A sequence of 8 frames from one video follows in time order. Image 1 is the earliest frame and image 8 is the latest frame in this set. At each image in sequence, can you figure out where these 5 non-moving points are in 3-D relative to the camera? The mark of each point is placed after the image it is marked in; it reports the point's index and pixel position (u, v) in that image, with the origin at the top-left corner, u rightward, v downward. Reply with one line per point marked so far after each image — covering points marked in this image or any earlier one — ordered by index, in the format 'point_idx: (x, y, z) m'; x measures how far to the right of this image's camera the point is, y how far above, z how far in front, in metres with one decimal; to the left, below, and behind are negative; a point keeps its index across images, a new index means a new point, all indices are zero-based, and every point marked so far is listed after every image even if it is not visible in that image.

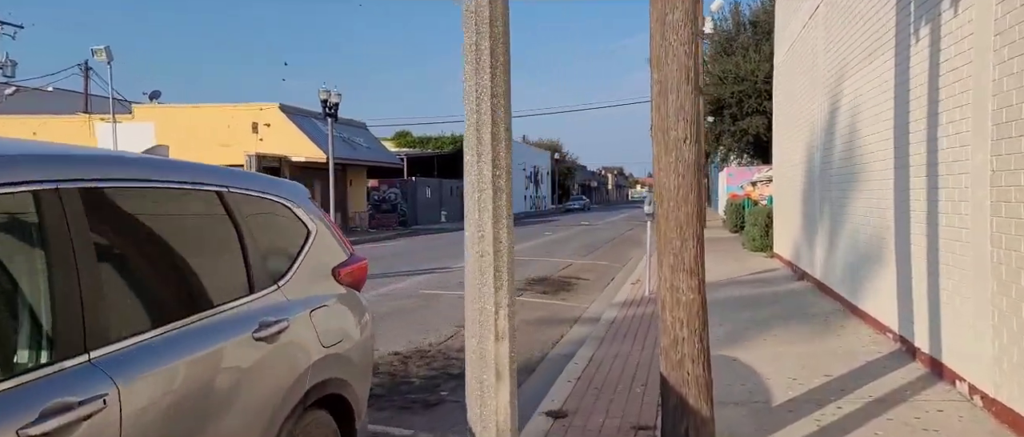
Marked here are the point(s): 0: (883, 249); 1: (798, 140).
0: (+3.6, -0.3, +7.0) m
1: (+4.9, +1.2, +12.7) m
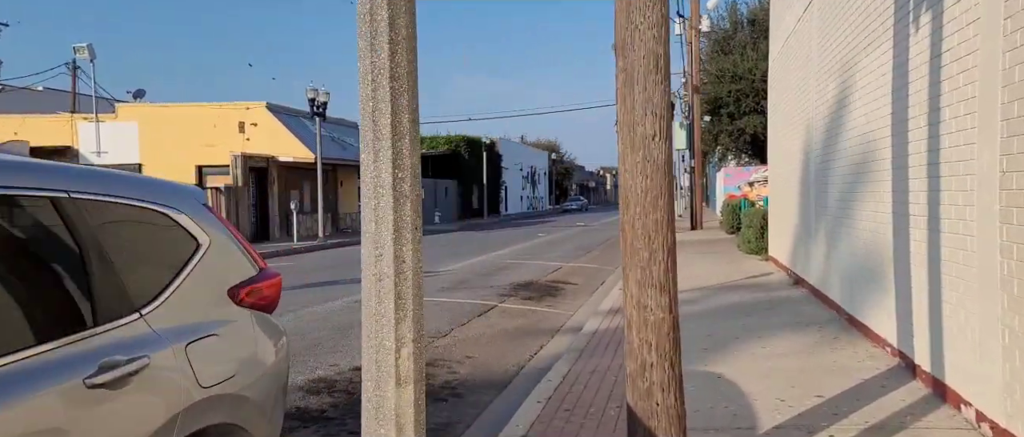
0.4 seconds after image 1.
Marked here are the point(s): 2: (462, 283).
0: (+3.3, -0.3, +6.5) m
1: (+4.6, +1.2, +12.2) m
2: (-0.9, -1.2, +13.4) m
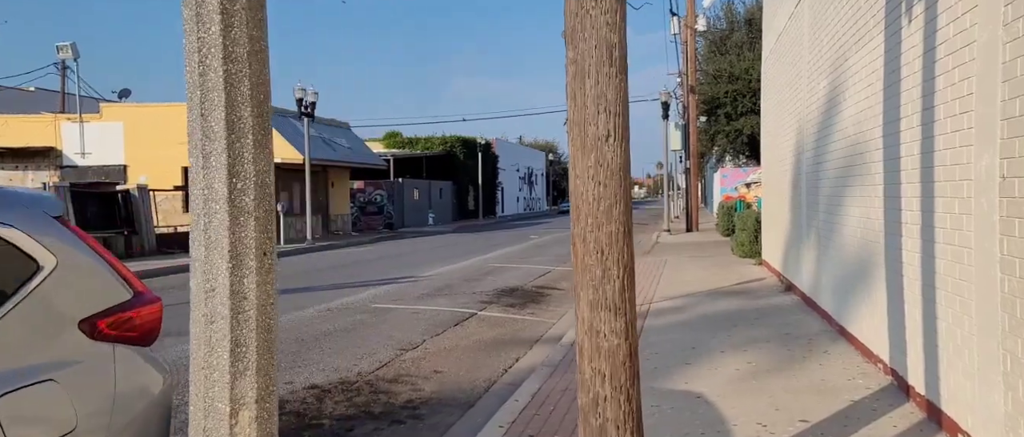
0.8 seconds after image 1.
0: (+3.0, -0.4, +6.1) m
1: (+4.3, +1.1, +11.8) m
2: (-1.2, -1.2, +13.0) m
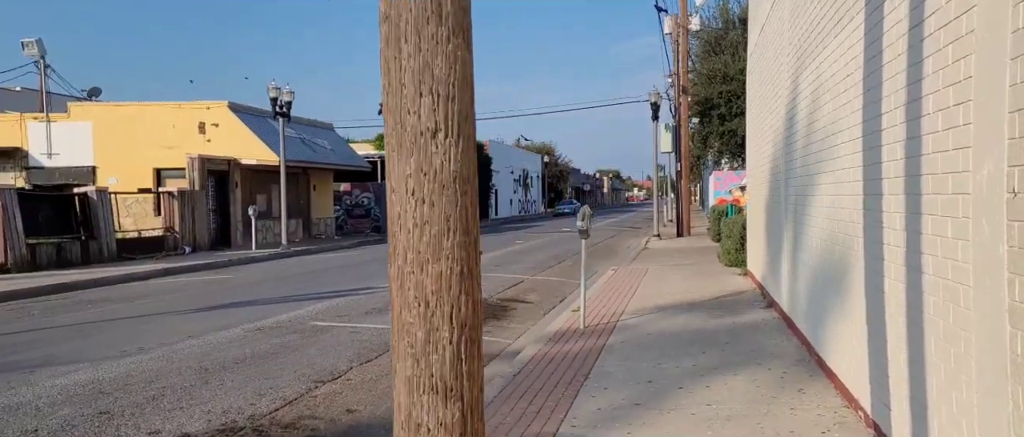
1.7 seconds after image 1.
0: (+2.4, -0.5, +5.1) m
1: (+3.7, +1.0, +10.8) m
2: (-1.9, -1.4, +12.0) m
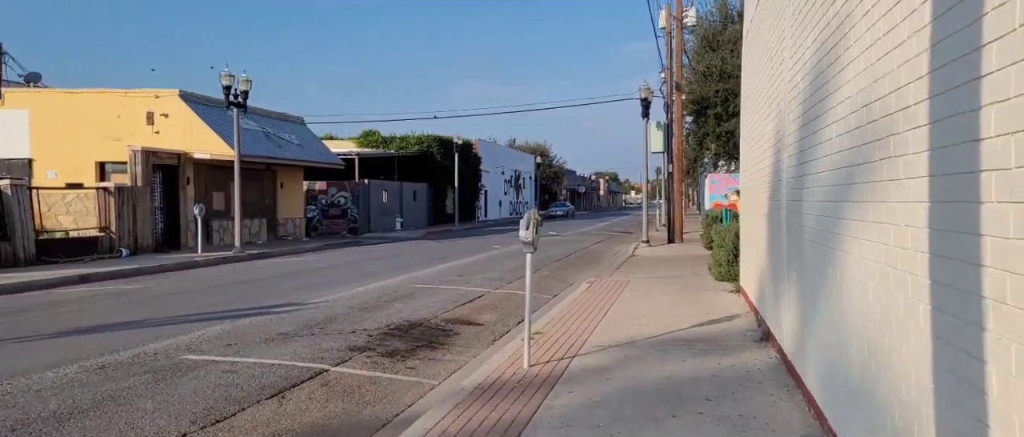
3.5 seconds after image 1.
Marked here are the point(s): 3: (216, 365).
0: (+1.7, -0.6, +3.0) m
1: (+3.0, +0.9, +8.7) m
2: (-2.6, -1.4, +9.9) m
3: (-3.0, -1.5, +7.3) m
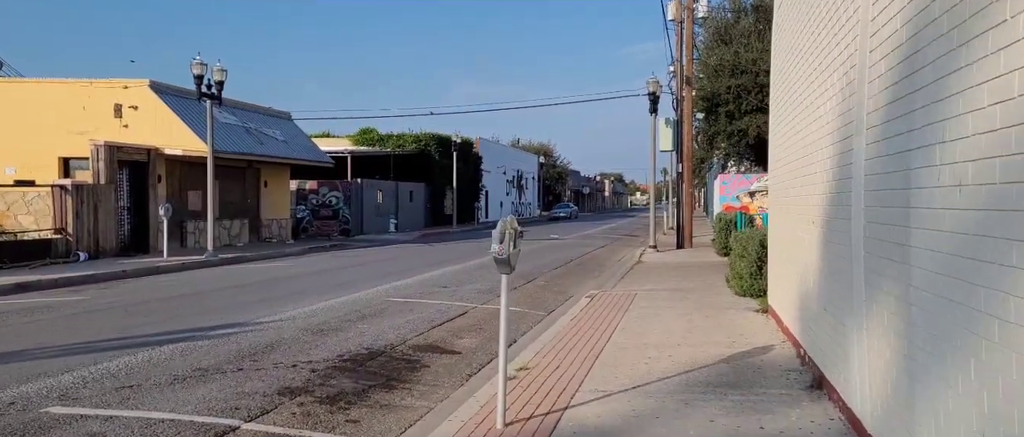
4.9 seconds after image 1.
0: (+1.4, -0.7, +1.2) m
1: (+2.8, +0.8, +6.8) m
2: (-2.9, -1.5, +8.0) m
3: (-3.2, -1.5, +5.5) m
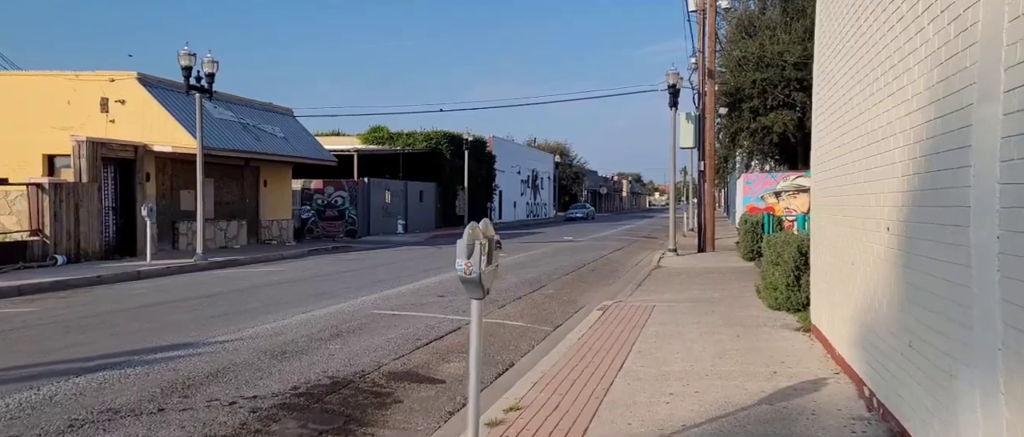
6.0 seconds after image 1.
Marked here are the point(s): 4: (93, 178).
0: (+1.2, -0.7, -0.3) m
1: (+2.7, +0.8, +5.3) m
2: (-2.9, -1.5, +6.6) m
3: (-3.4, -1.6, +4.1) m
4: (-10.9, +1.0, +19.0) m
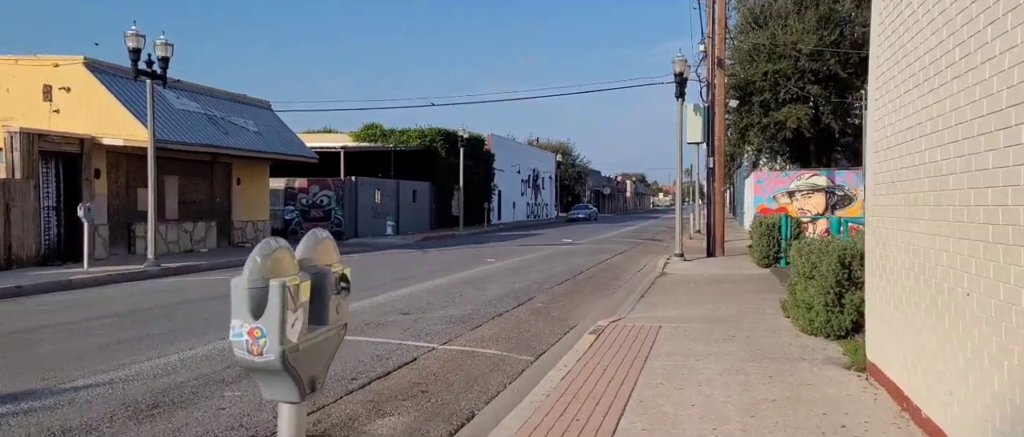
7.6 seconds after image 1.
0: (+0.7, -0.7, -2.5) m
1: (+2.3, +0.7, +3.1) m
2: (-3.3, -1.5, +4.5) m
3: (-3.8, -1.6, +1.9) m
4: (-11.2, +1.0, +16.9) m
